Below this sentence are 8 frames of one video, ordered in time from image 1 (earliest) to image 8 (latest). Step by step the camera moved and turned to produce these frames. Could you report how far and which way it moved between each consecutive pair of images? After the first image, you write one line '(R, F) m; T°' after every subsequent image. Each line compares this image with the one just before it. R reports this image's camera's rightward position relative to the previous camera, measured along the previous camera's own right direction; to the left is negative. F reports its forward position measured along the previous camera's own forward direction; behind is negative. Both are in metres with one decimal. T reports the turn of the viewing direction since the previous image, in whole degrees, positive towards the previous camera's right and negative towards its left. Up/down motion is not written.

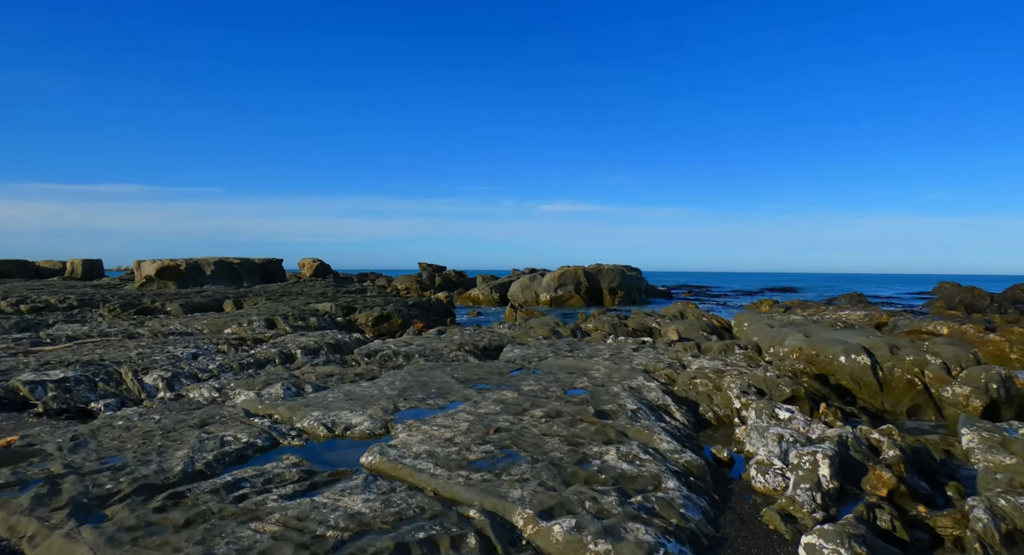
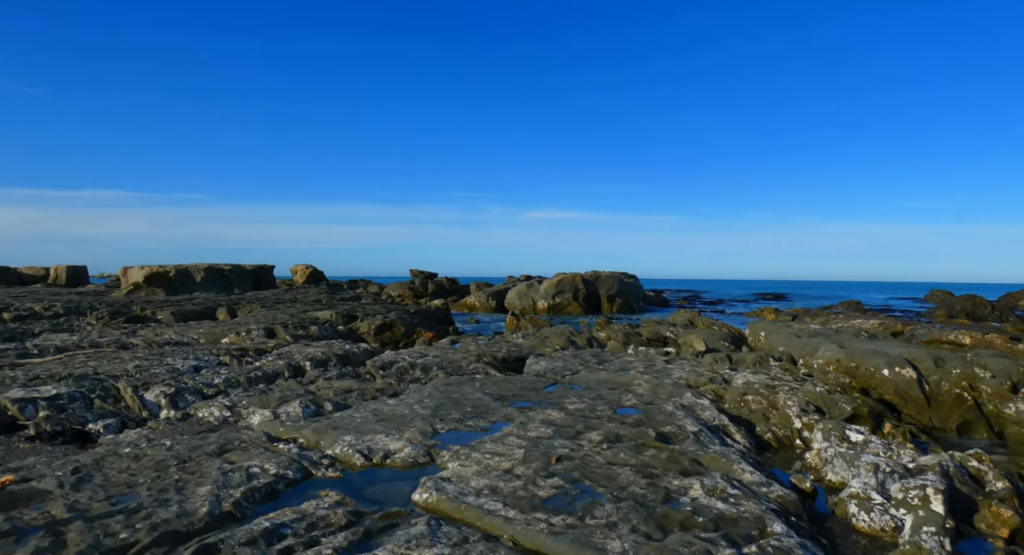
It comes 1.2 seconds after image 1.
(-0.7, +0.8) m; +1°
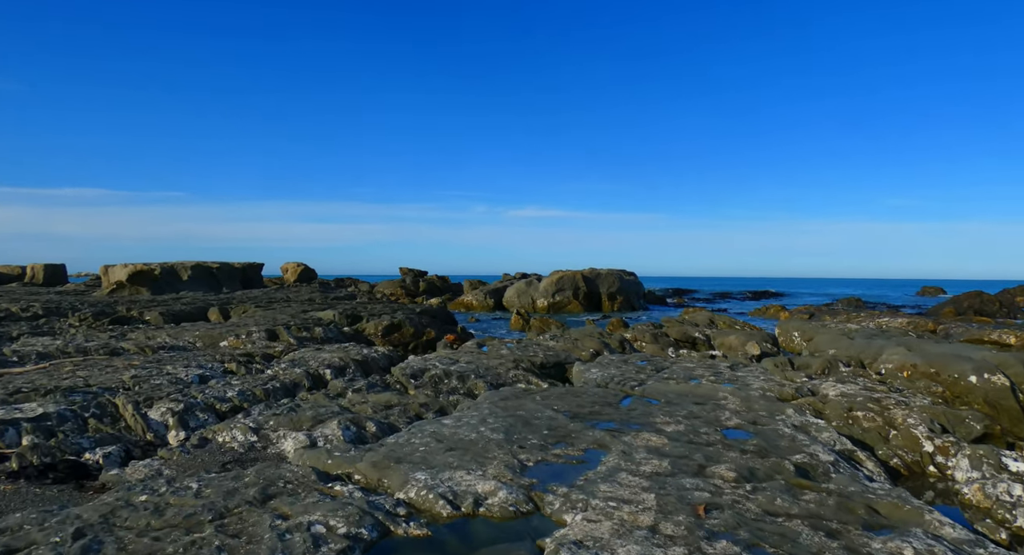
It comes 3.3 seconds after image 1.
(-1.0, +1.4) m; +1°
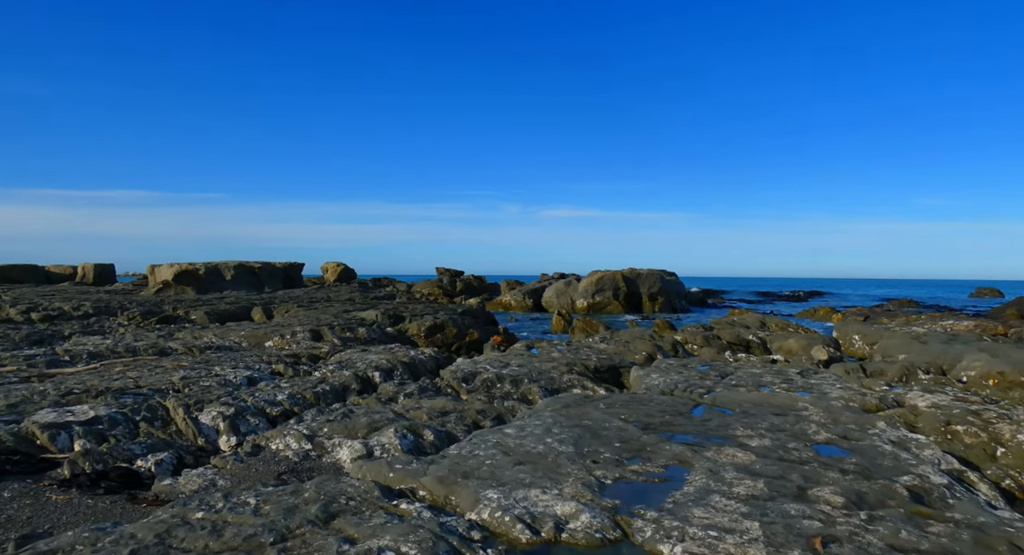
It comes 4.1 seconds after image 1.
(-0.3, +0.5) m; -3°
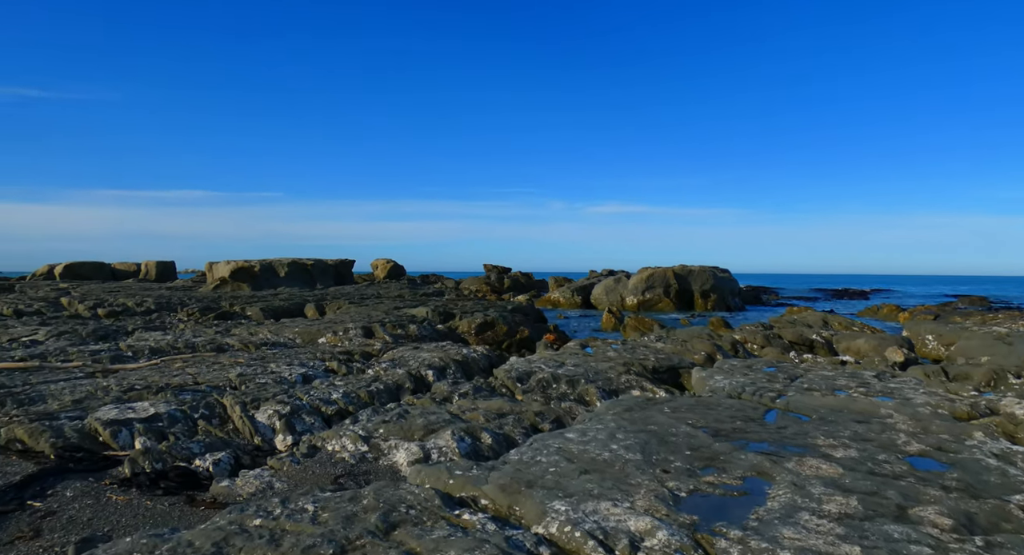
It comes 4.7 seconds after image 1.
(-0.2, +0.3) m; -4°
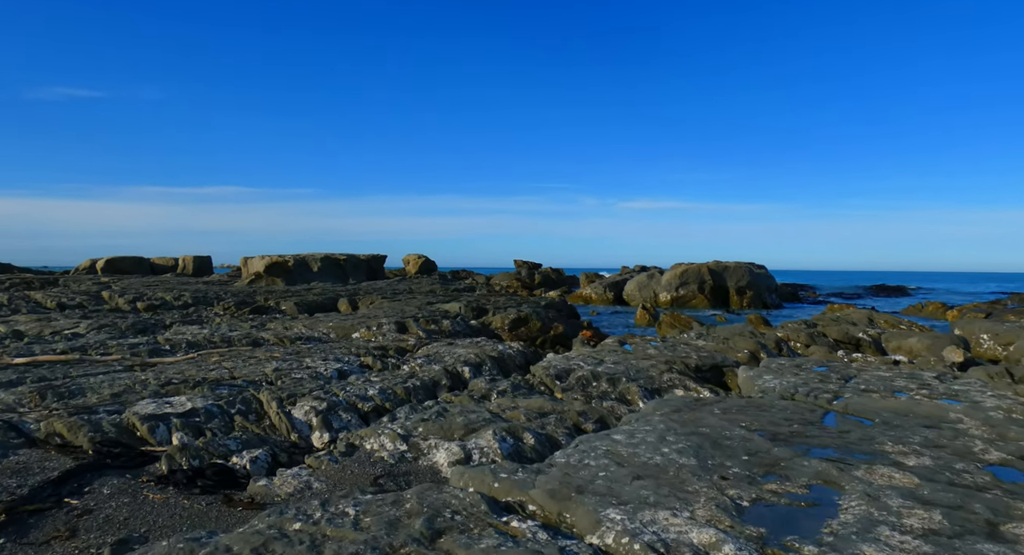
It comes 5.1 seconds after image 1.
(-0.2, +0.3) m; -2°
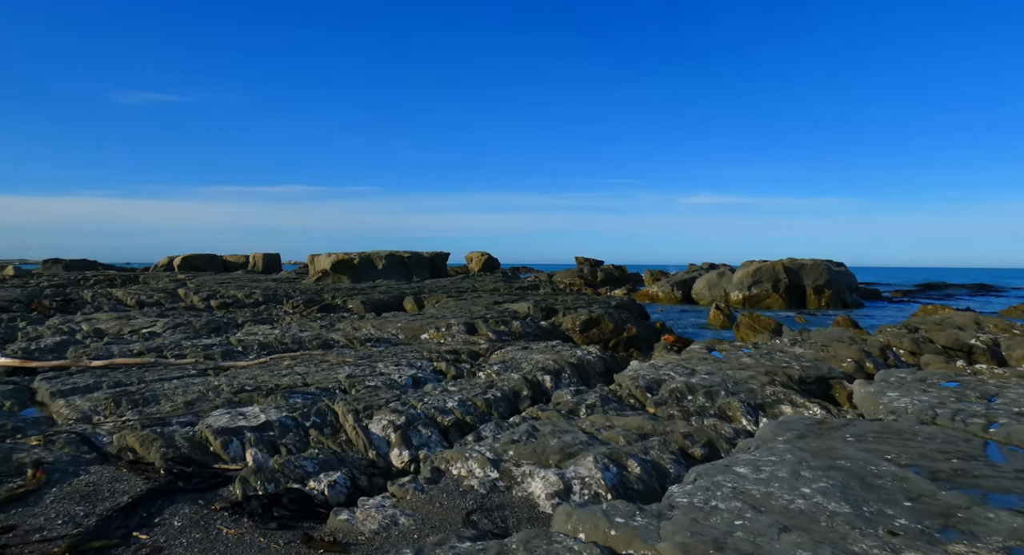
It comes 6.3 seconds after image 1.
(-0.4, +0.8) m; -5°
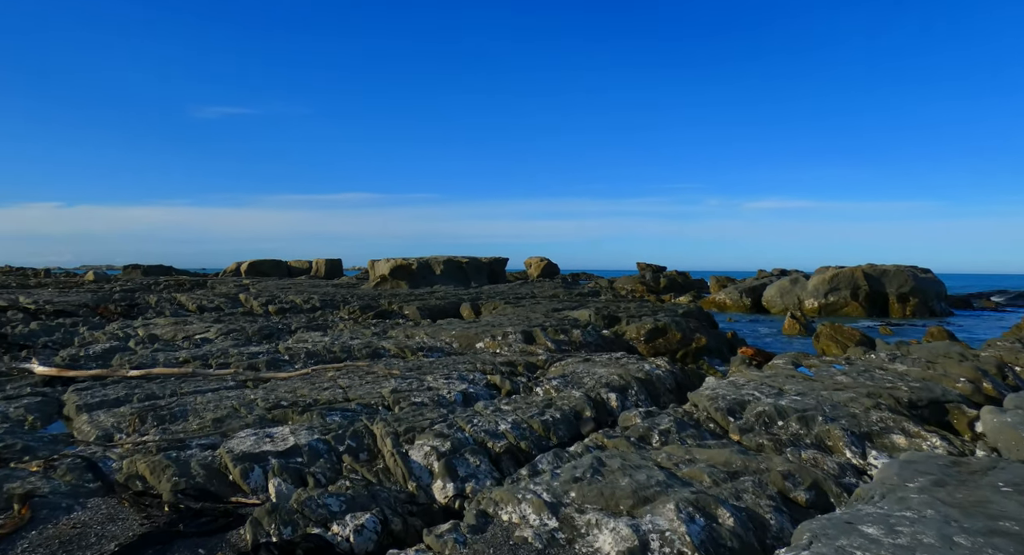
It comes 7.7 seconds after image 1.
(0.0, +1.2) m; -5°
